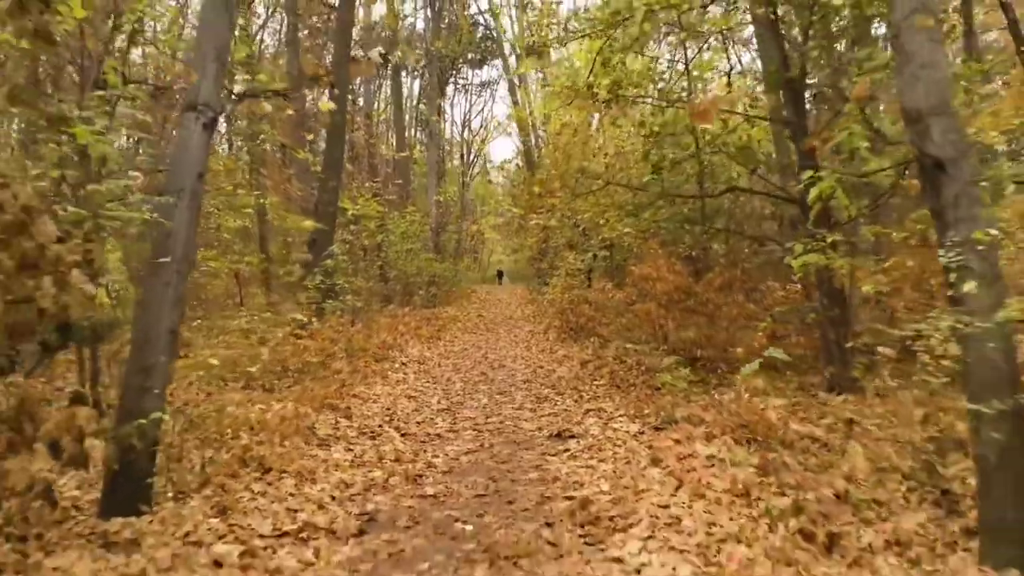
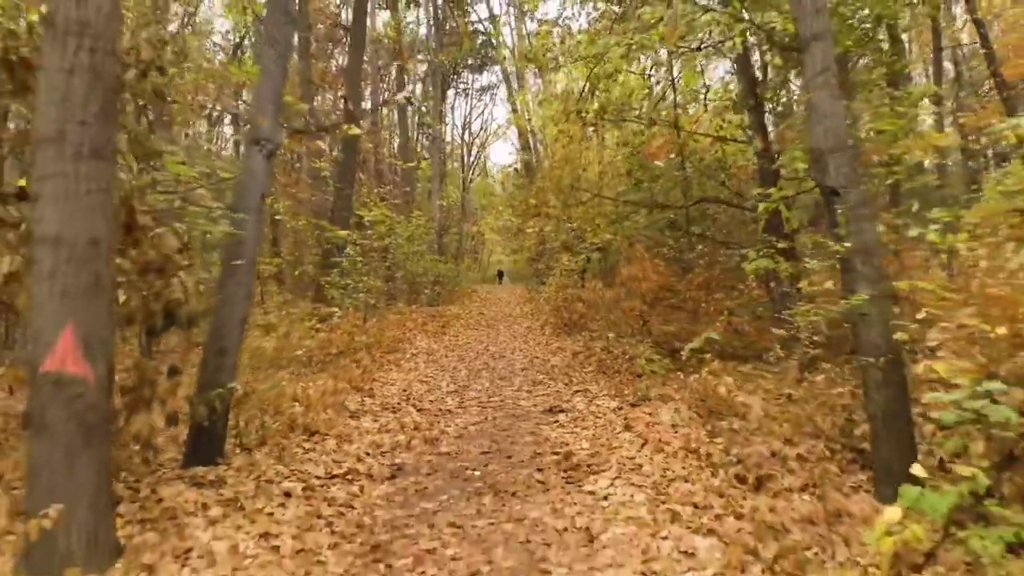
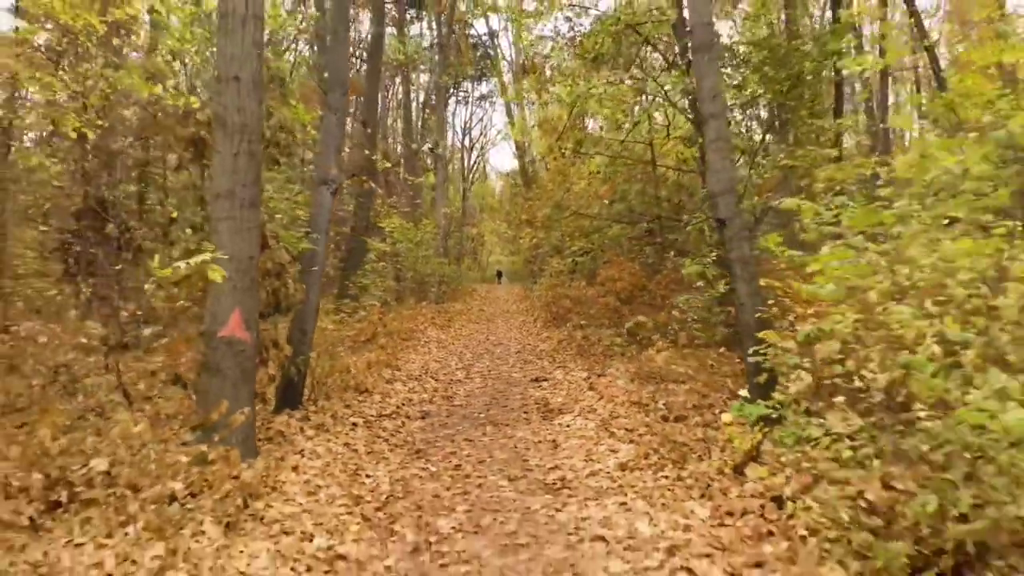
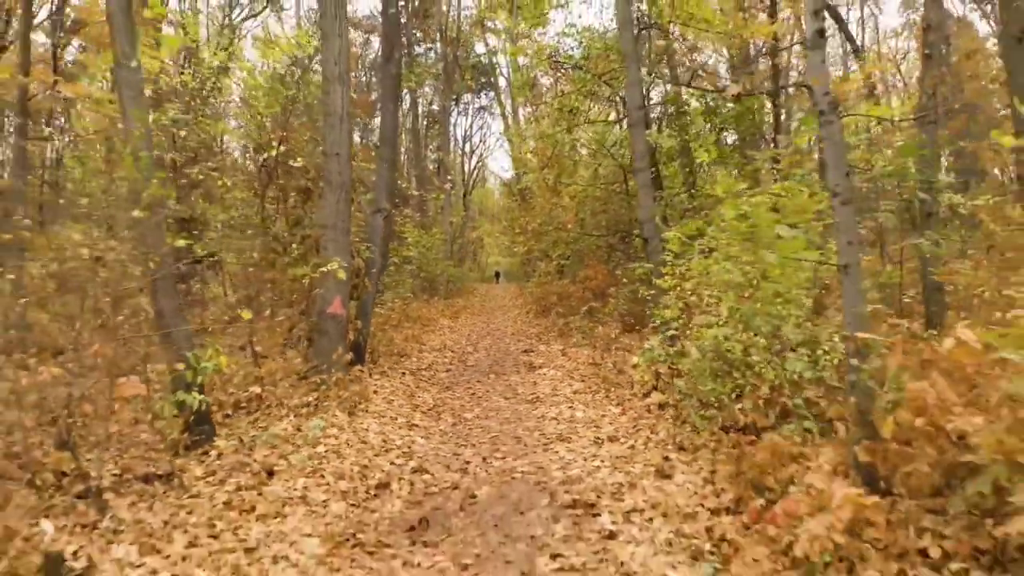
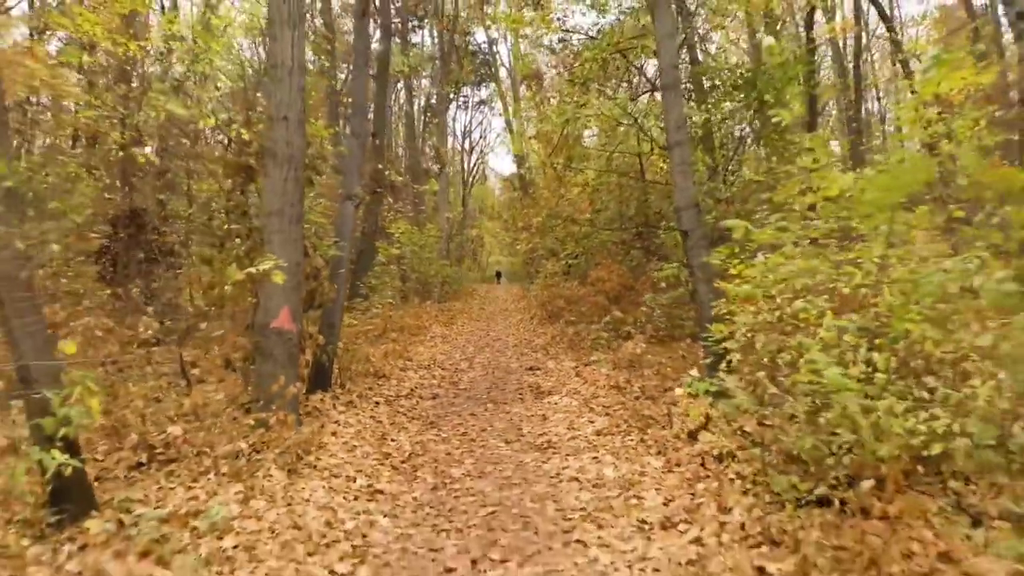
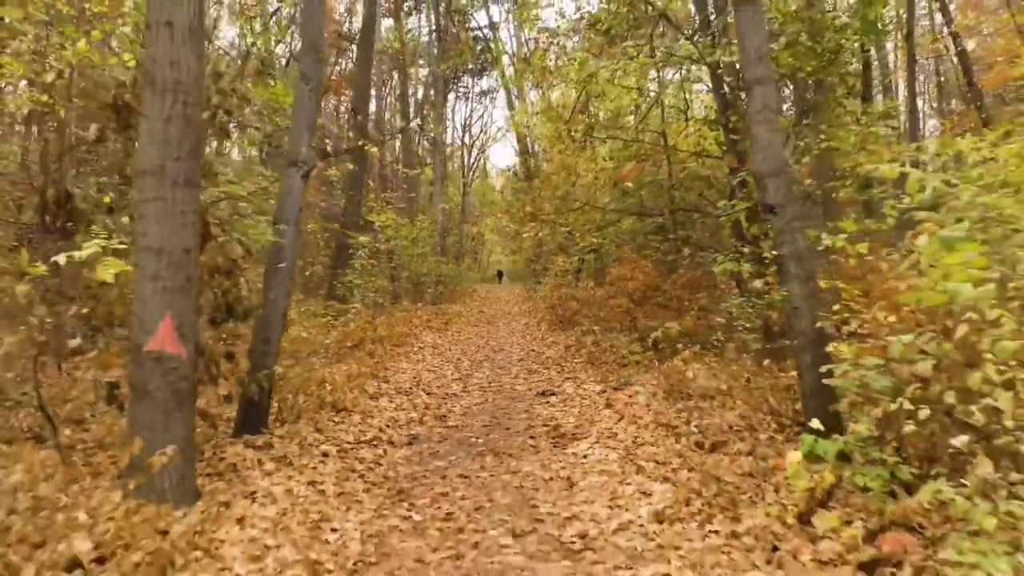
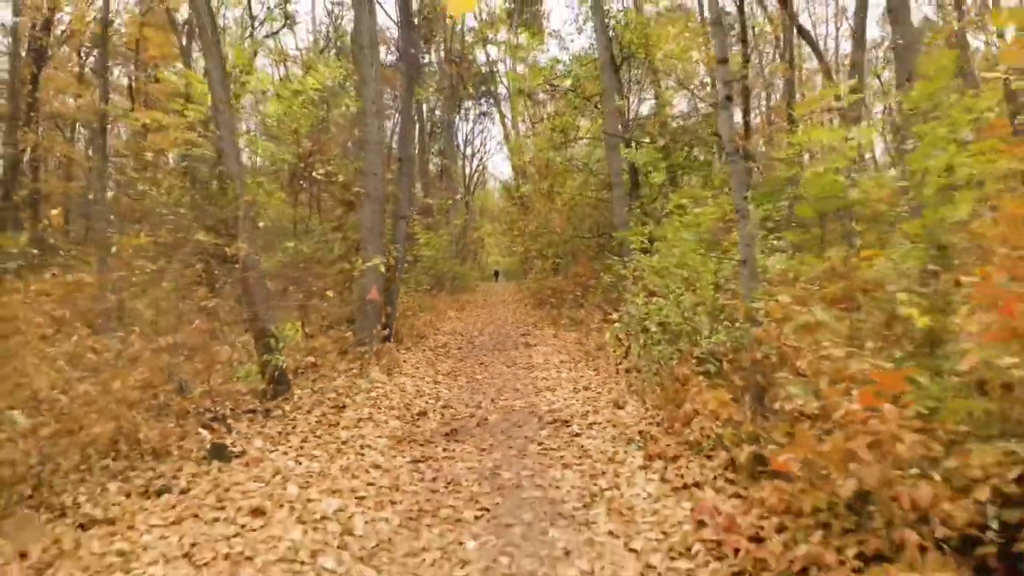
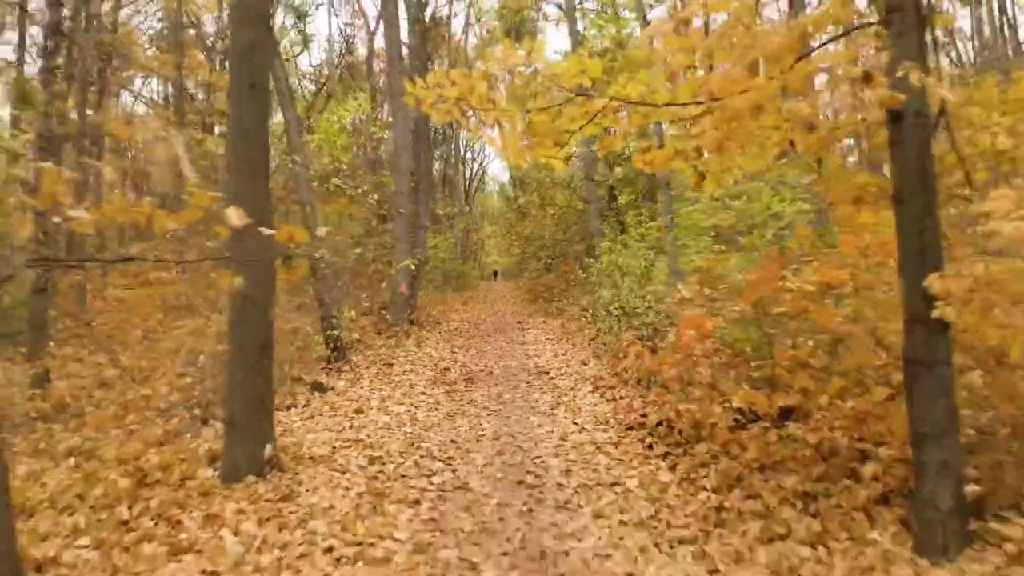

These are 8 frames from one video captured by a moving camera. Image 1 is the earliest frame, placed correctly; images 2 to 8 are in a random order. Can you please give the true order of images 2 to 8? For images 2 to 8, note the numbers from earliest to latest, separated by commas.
2, 6, 3, 5, 4, 7, 8
